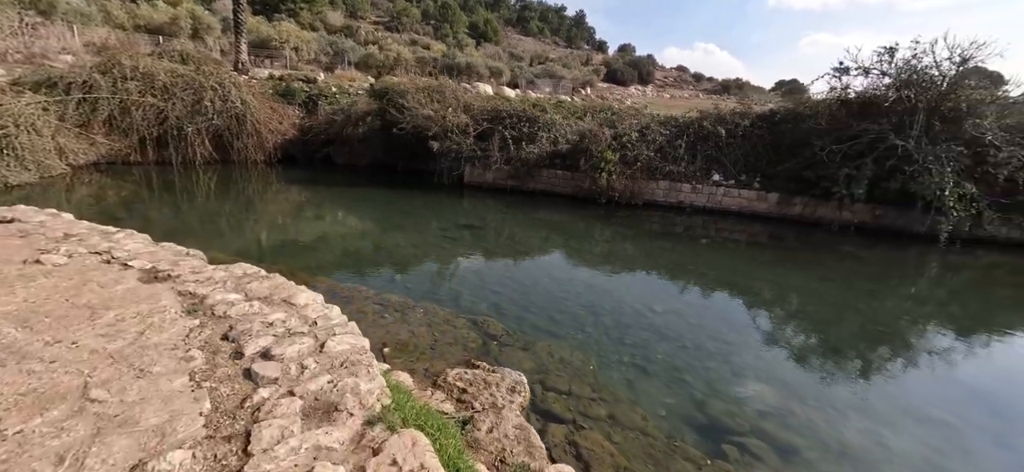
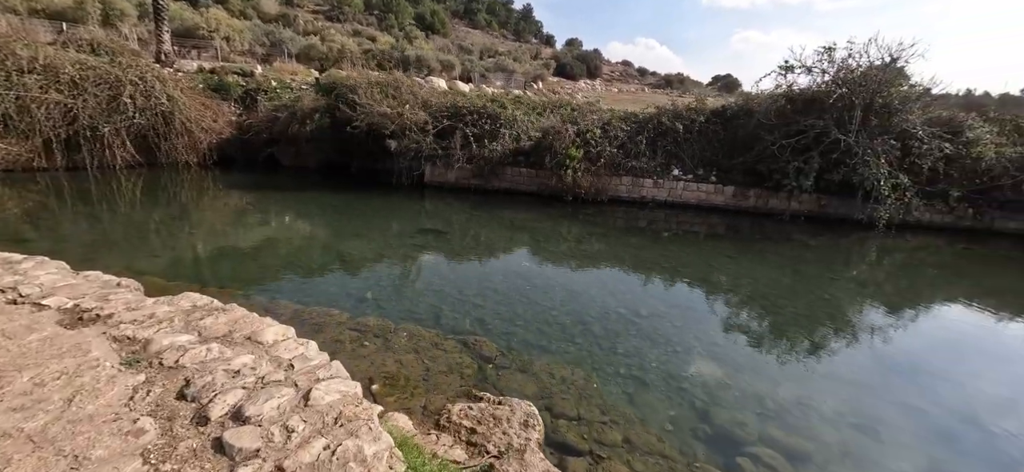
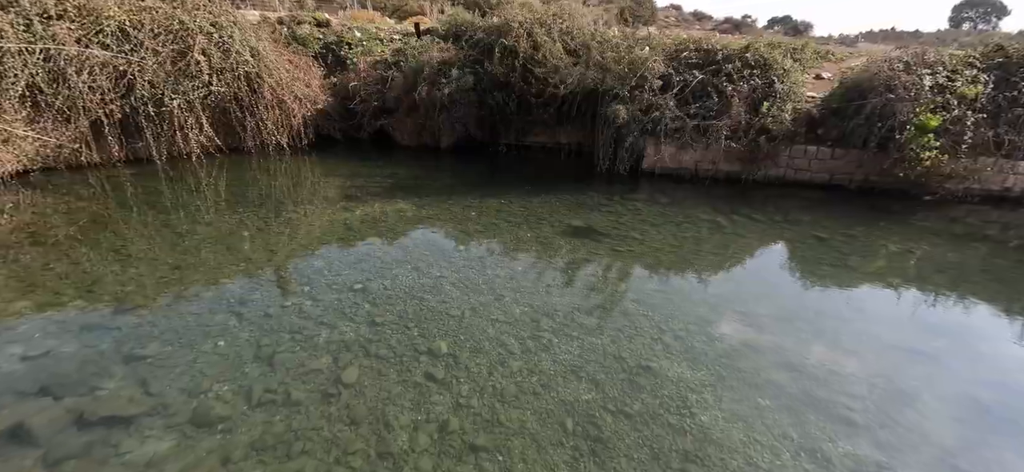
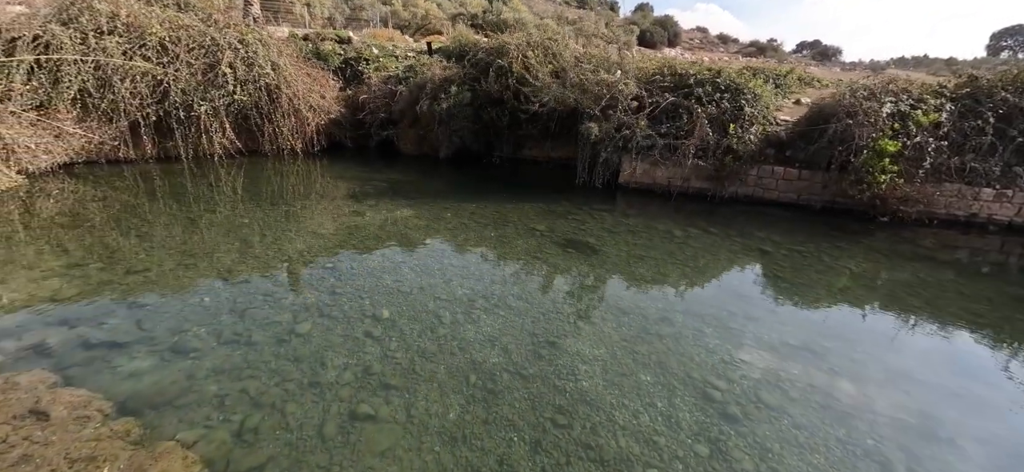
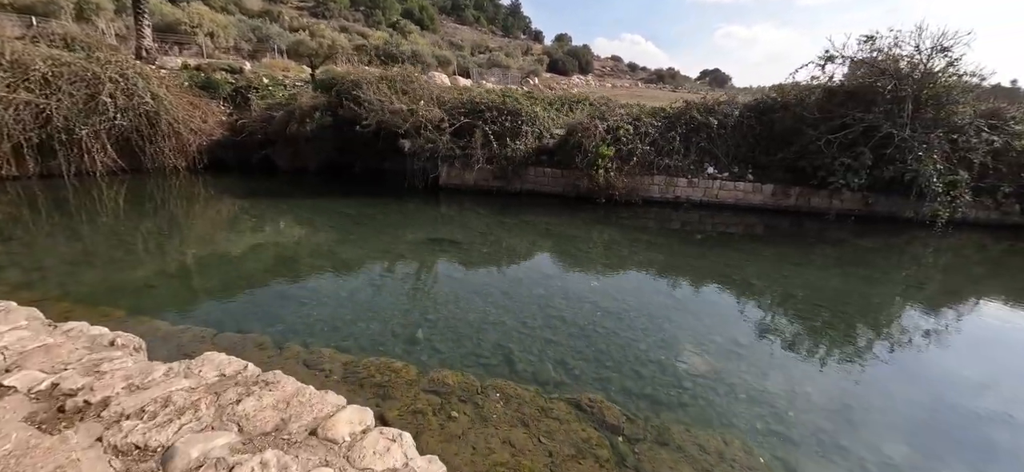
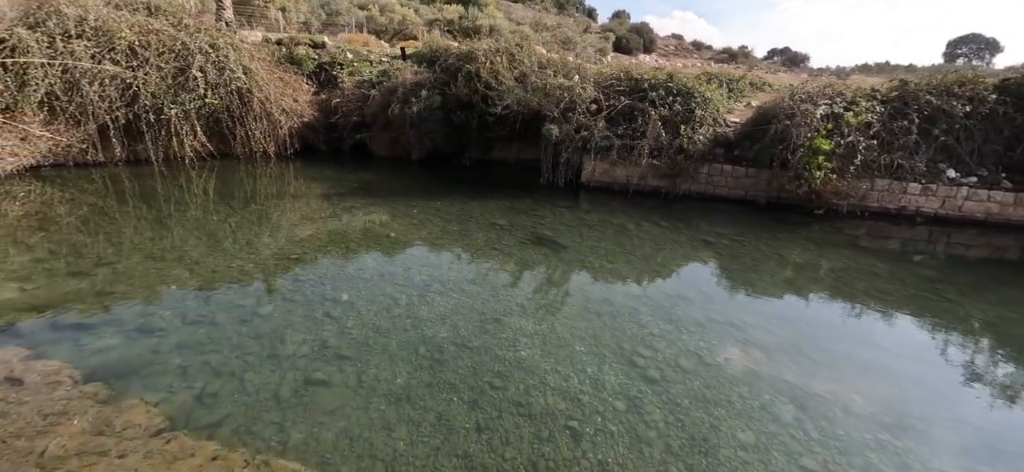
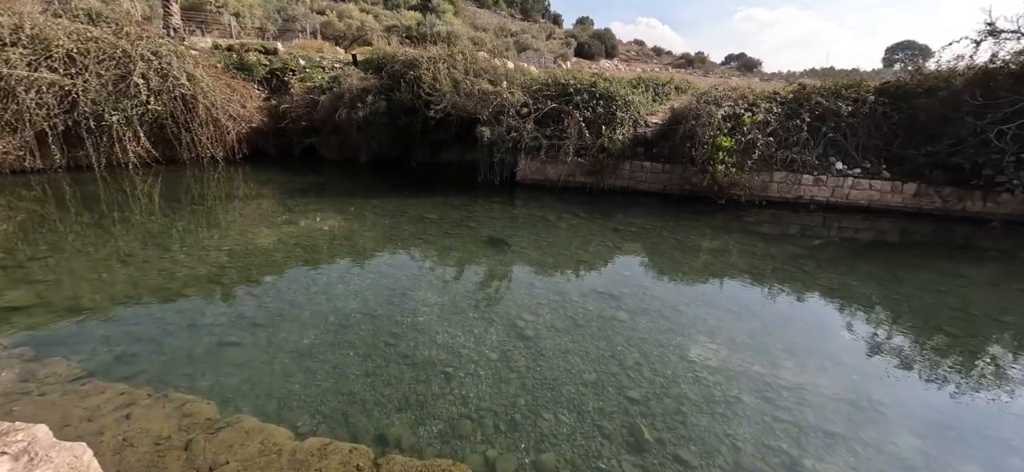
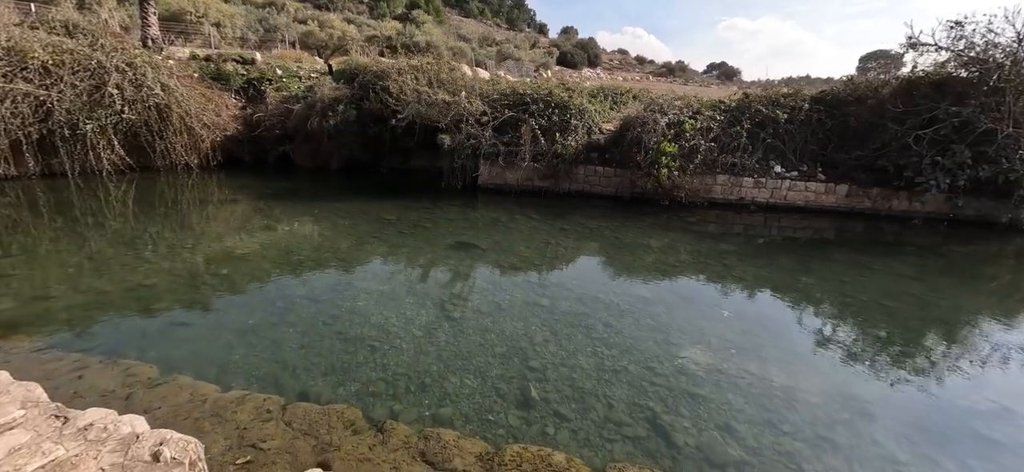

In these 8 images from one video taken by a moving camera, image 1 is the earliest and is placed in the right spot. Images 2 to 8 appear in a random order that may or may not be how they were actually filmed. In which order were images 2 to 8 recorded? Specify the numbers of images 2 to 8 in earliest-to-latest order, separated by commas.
2, 5, 8, 7, 6, 4, 3
